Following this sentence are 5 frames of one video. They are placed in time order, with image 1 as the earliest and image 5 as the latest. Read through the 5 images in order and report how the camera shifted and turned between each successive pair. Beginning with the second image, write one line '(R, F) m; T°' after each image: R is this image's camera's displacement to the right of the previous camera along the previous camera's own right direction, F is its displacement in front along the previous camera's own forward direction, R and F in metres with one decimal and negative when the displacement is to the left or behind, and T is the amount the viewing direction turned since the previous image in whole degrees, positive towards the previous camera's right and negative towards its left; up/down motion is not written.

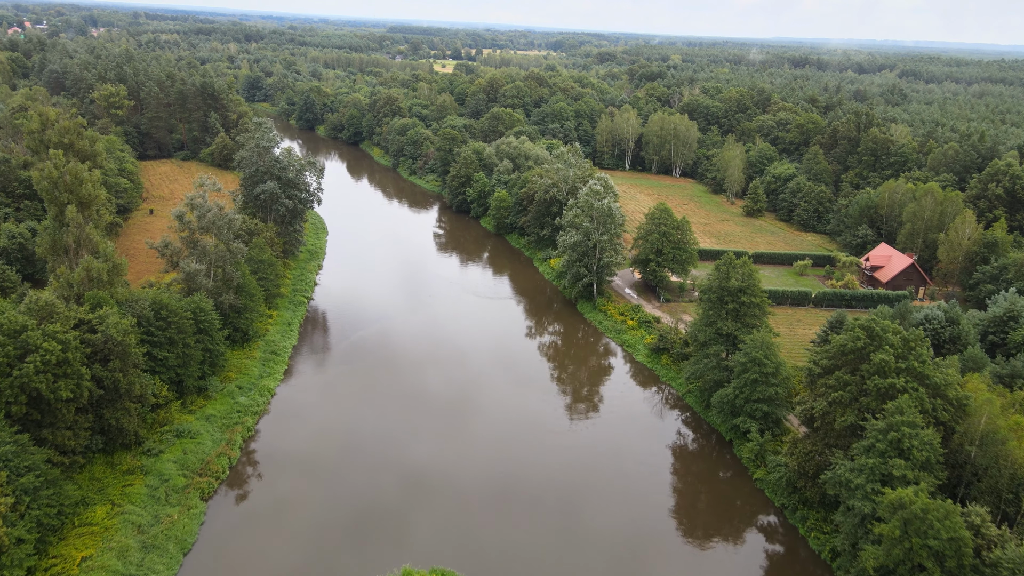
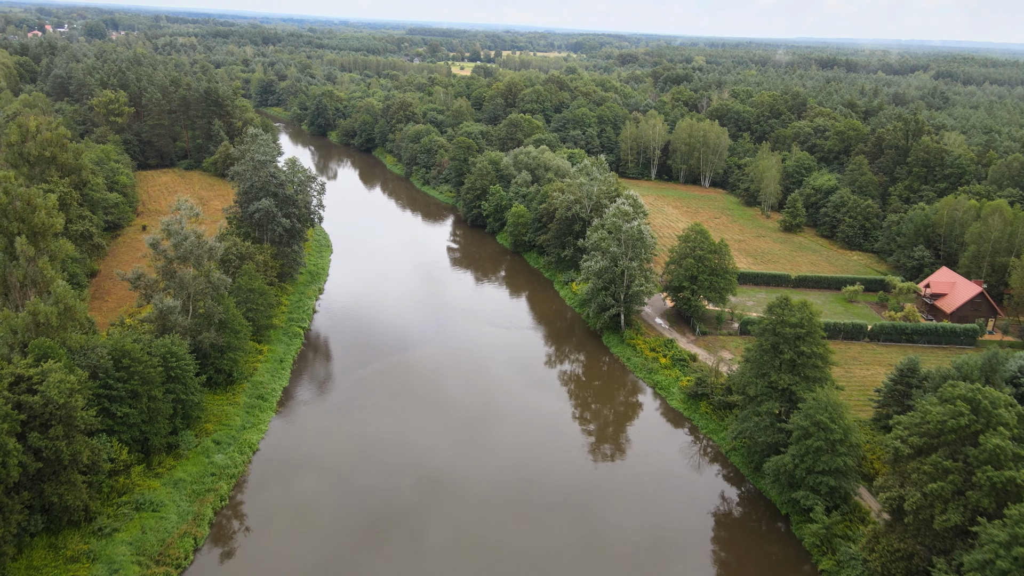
(0.0, +4.4) m; -1°
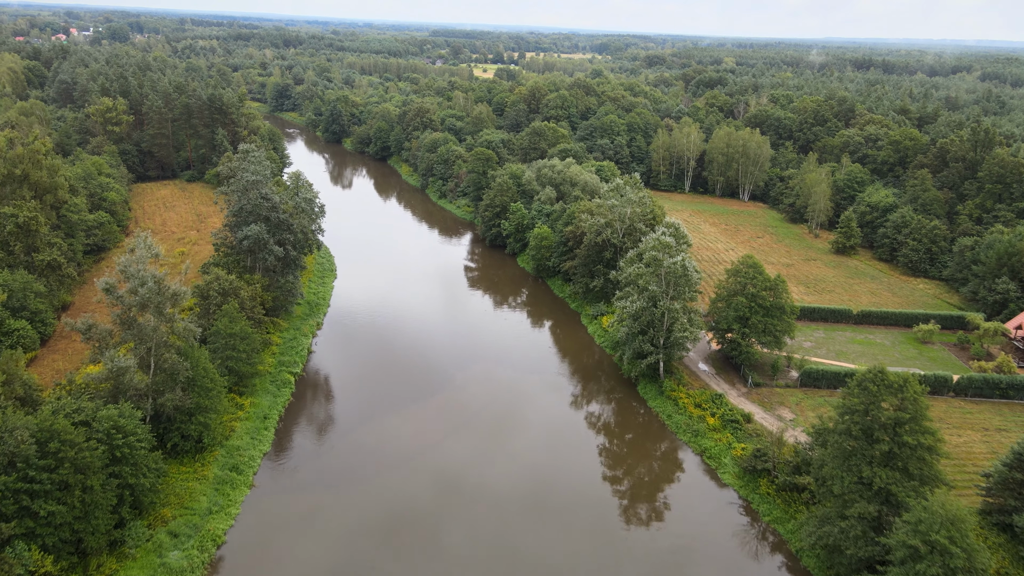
(0.0, +5.3) m; -2°
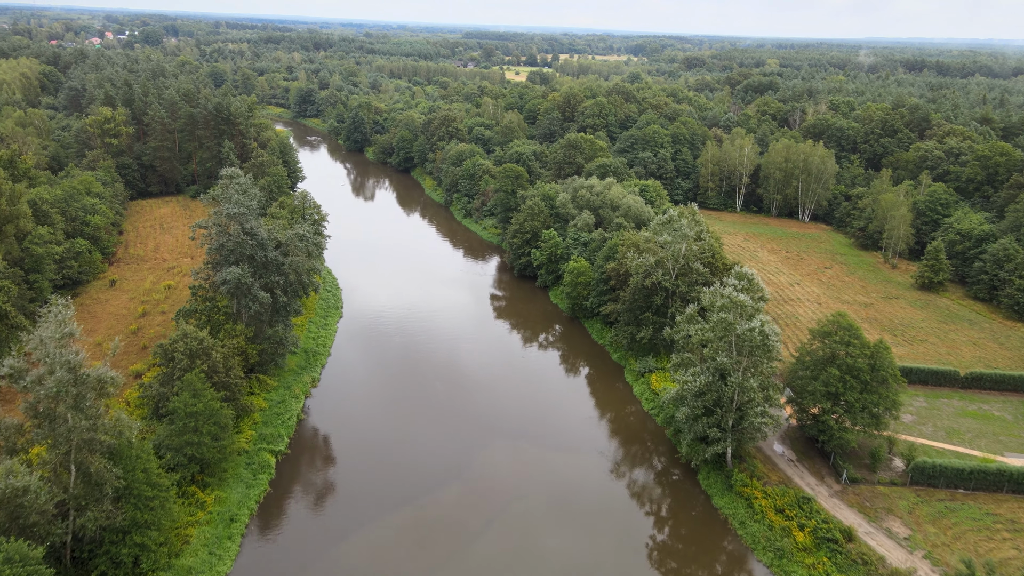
(0.0, +6.7) m; -2°
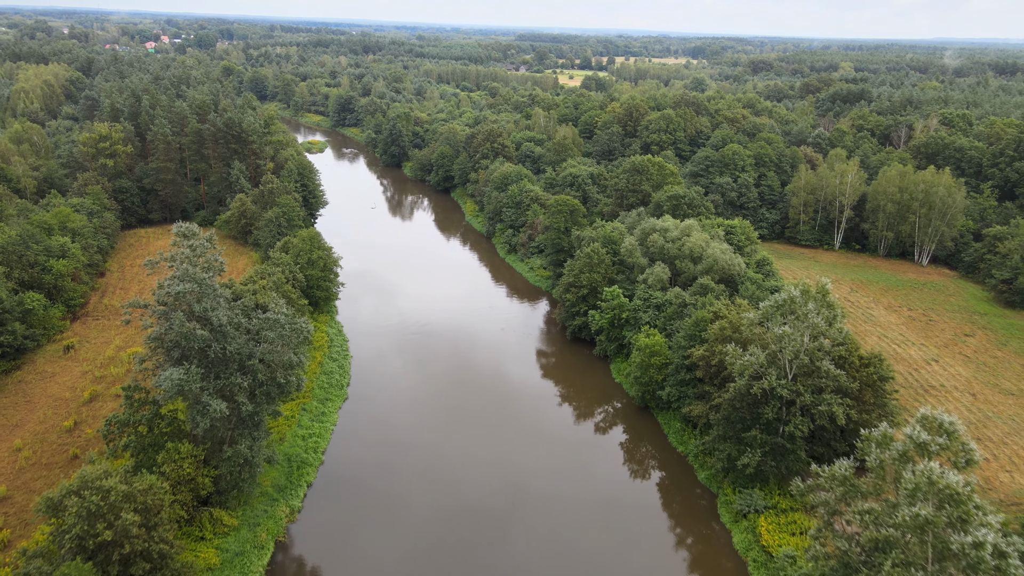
(-0.2, +9.7) m; -4°
